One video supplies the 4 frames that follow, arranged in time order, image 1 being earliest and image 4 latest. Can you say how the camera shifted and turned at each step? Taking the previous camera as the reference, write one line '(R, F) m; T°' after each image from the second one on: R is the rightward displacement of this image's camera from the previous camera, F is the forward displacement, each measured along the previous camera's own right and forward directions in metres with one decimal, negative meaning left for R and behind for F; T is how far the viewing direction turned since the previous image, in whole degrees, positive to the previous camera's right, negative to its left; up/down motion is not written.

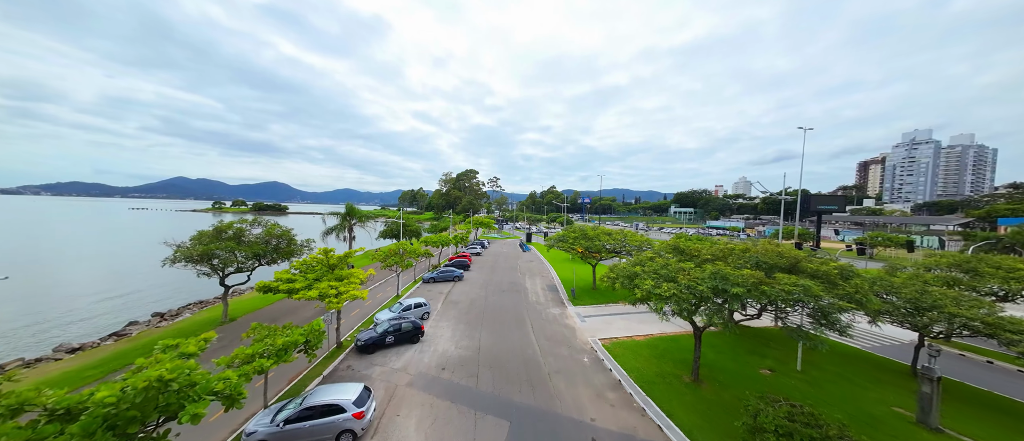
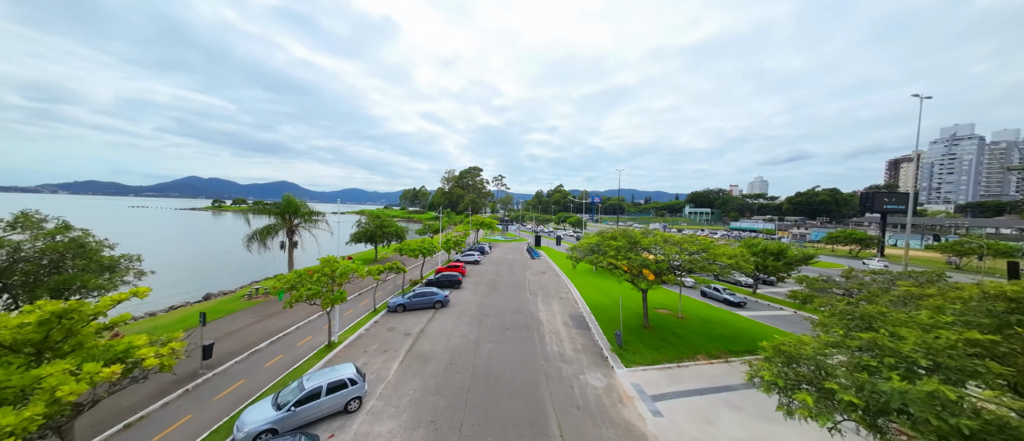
(-0.1, +9.1) m; -1°
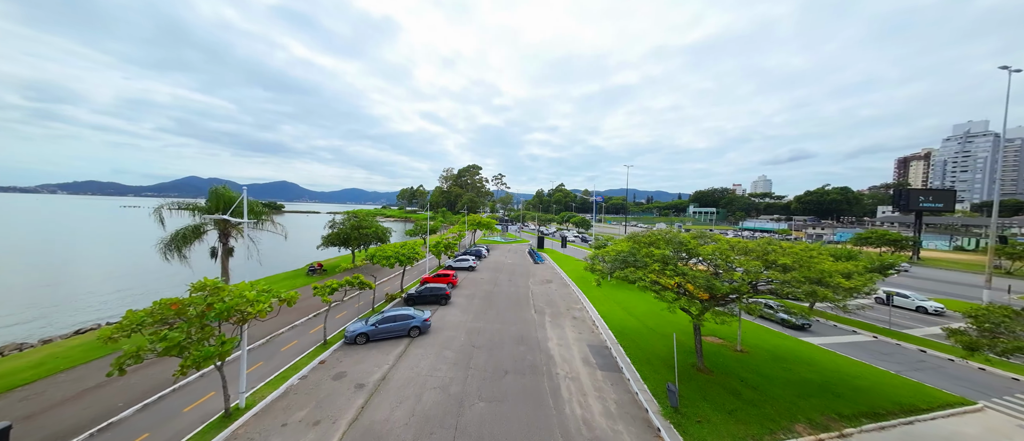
(0.0, +4.8) m; 0°
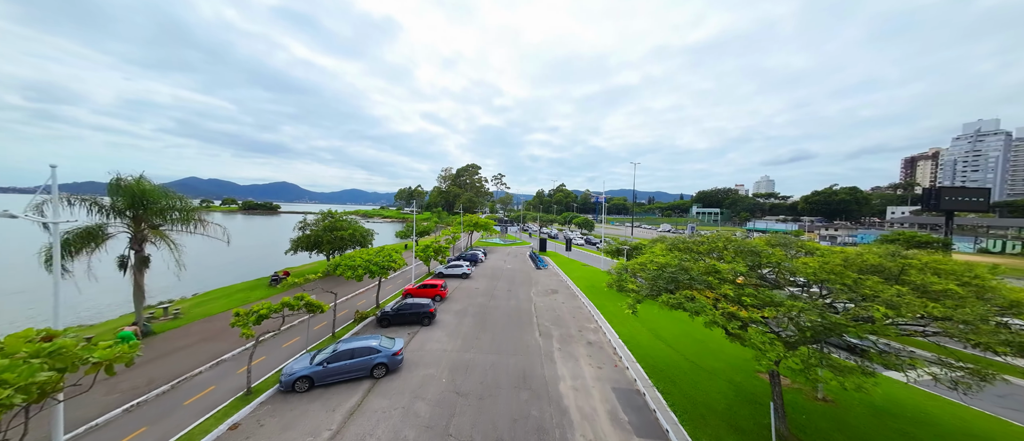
(+0.1, +3.7) m; 0°
